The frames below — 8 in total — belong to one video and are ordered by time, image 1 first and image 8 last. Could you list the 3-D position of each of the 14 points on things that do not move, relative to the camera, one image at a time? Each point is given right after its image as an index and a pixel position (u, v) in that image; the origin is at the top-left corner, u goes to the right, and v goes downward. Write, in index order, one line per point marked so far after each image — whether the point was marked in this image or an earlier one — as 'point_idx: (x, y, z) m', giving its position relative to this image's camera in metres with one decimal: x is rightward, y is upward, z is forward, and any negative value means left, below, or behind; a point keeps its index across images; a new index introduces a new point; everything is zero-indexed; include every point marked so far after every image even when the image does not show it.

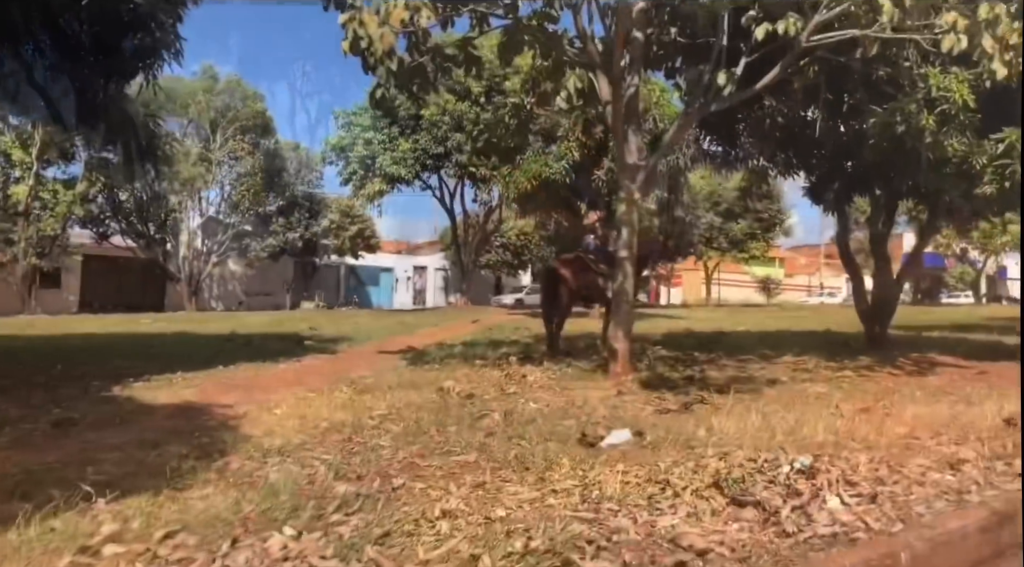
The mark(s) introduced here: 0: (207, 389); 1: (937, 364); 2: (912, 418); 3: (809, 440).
0: (-2.3, -0.8, +6.3) m
1: (+5.2, -1.0, +10.2) m
2: (+2.7, -0.9, +5.6) m
3: (+1.7, -0.9, +4.8) m
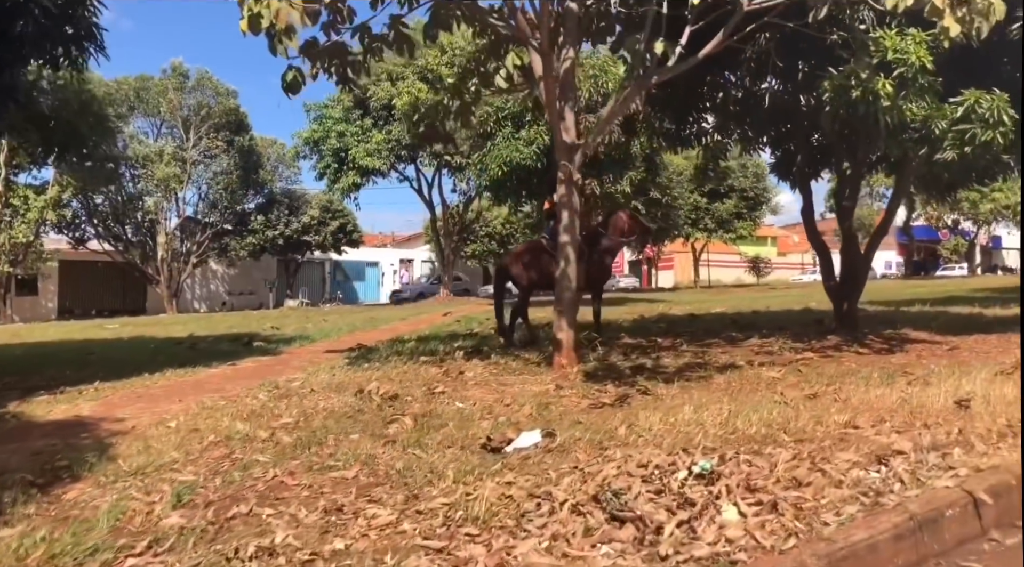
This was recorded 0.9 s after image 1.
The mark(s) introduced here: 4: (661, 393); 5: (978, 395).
0: (-2.9, -0.8, +5.9) m
1: (+4.7, -0.7, +9.8) m
2: (+2.2, -0.8, +5.2) m
3: (+1.2, -0.8, +4.4) m
4: (+1.1, -0.8, +6.0) m
5: (+3.0, -0.7, +5.3) m
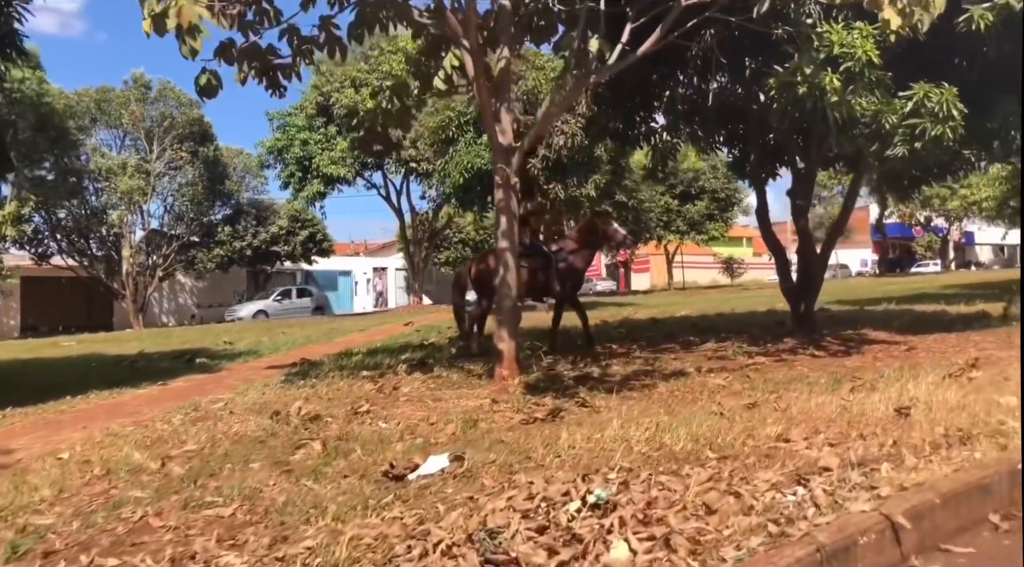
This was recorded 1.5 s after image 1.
0: (-3.4, -1.0, +5.5) m
1: (+4.1, -0.7, +9.6) m
2: (+1.7, -0.8, +5.0) m
3: (+0.7, -0.8, +4.1) m
4: (+0.6, -0.9, +5.7) m
5: (+2.5, -0.7, +5.0) m
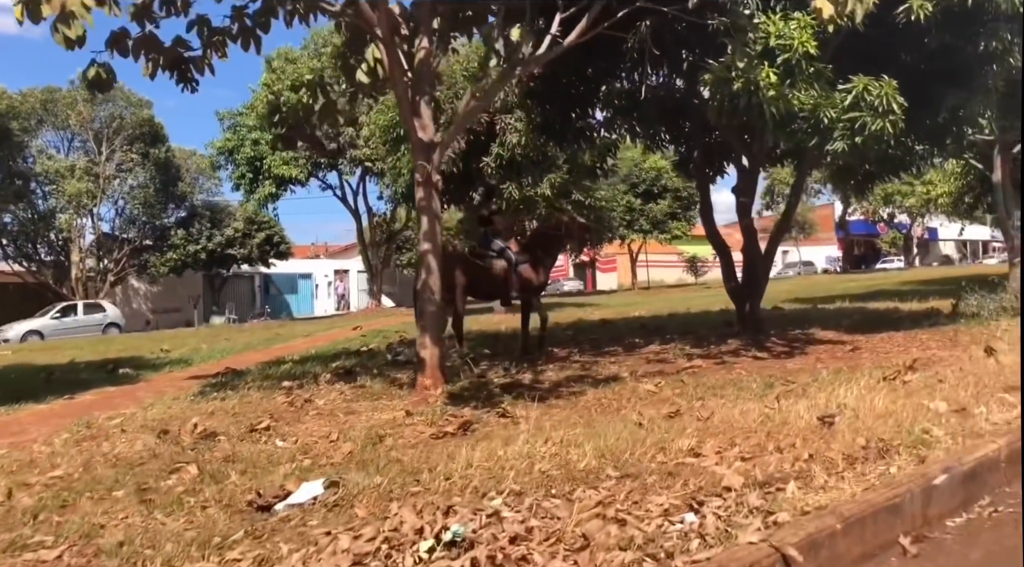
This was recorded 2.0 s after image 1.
0: (-3.9, -1.1, +5.1) m
1: (+3.4, -0.7, +9.4) m
2: (+1.2, -0.8, +4.7) m
3: (+0.2, -0.9, +3.8) m
4: (0.0, -0.9, +5.4) m
5: (+1.9, -0.7, +4.8) m
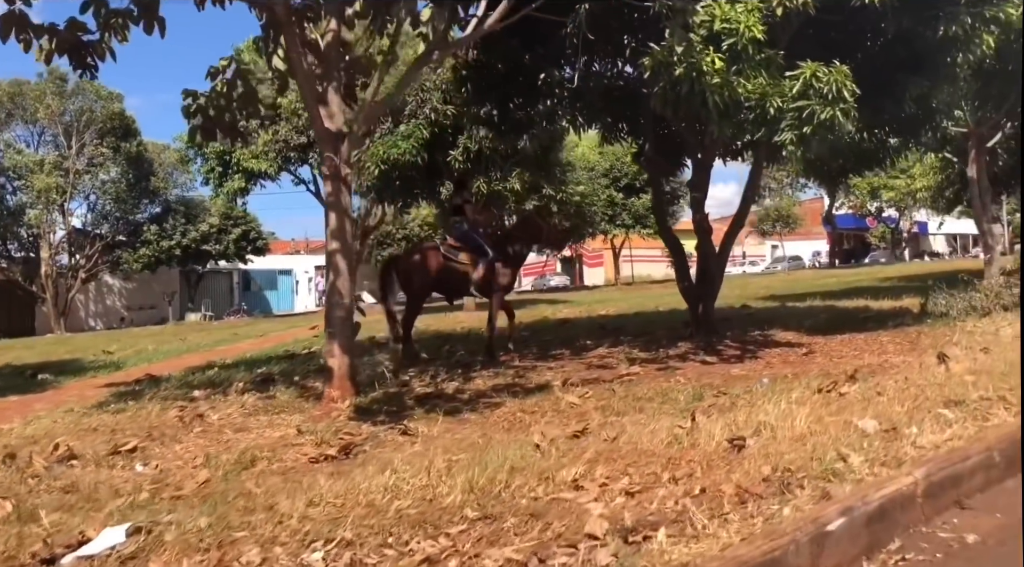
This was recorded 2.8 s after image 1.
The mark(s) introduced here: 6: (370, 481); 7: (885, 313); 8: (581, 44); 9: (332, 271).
0: (-4.5, -1.1, +4.6) m
1: (+2.7, -0.7, +8.9) m
2: (+0.5, -0.8, +4.2) m
3: (-0.4, -0.9, +3.3) m
4: (-0.6, -0.9, +4.9) m
5: (+1.3, -0.8, +4.3) m
6: (-0.6, -0.9, +3.7) m
7: (+5.3, -0.4, +11.7) m
8: (+0.7, +2.3, +7.9) m
9: (-1.3, +0.1, +6.0) m
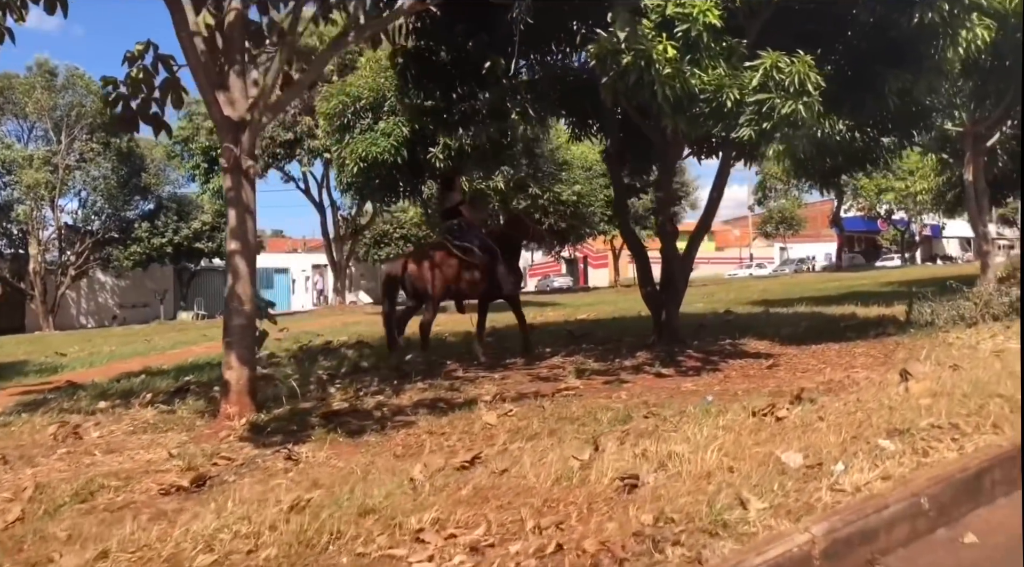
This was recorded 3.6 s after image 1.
0: (-5.1, -1.1, +4.1) m
1: (+2.2, -0.7, +8.3) m
2: (0.0, -0.9, +3.6) m
3: (-1.0, -0.9, +2.7) m
4: (-1.2, -1.0, +4.4) m
5: (+0.7, -0.8, +3.8) m
6: (-1.2, -0.9, +3.2) m
7: (+4.8, -0.5, +11.1) m
8: (+0.1, +2.3, +7.3) m
9: (-1.9, +0.1, +5.5) m
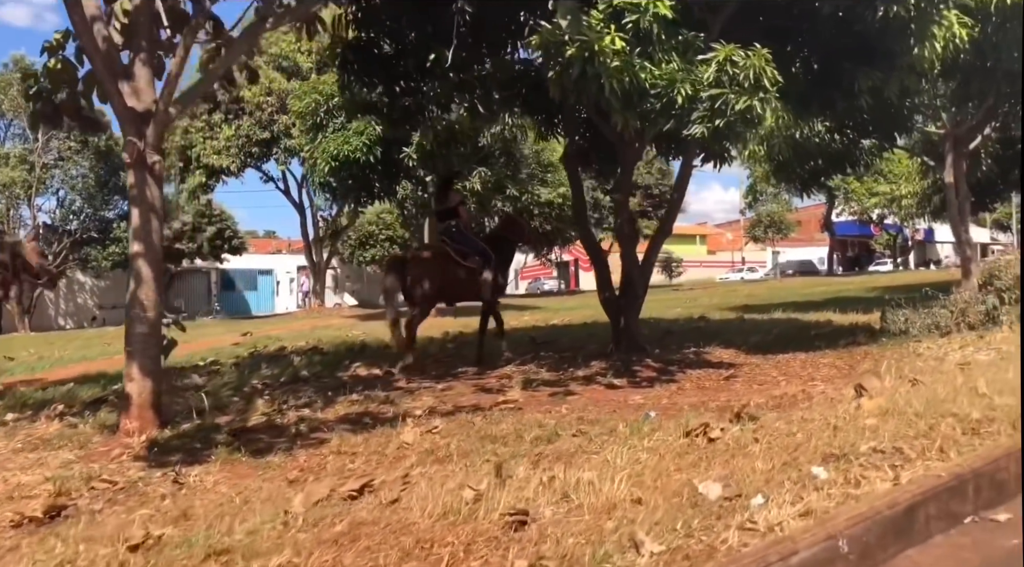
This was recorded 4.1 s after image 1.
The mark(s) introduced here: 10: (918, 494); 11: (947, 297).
0: (-5.6, -1.1, +3.7) m
1: (+1.7, -0.8, +8.0) m
2: (-0.5, -0.9, +3.3) m
3: (-1.5, -1.0, +2.4) m
4: (-1.6, -1.0, +4.0) m
5: (+0.3, -0.9, +3.4) m
6: (-1.7, -1.0, +2.8) m
7: (+4.3, -0.6, +10.8) m
8: (-0.3, +2.2, +7.0) m
9: (-2.3, 0.0, +5.1) m
10: (+1.6, -0.8, +3.2) m
11: (+5.7, -0.2, +10.8) m
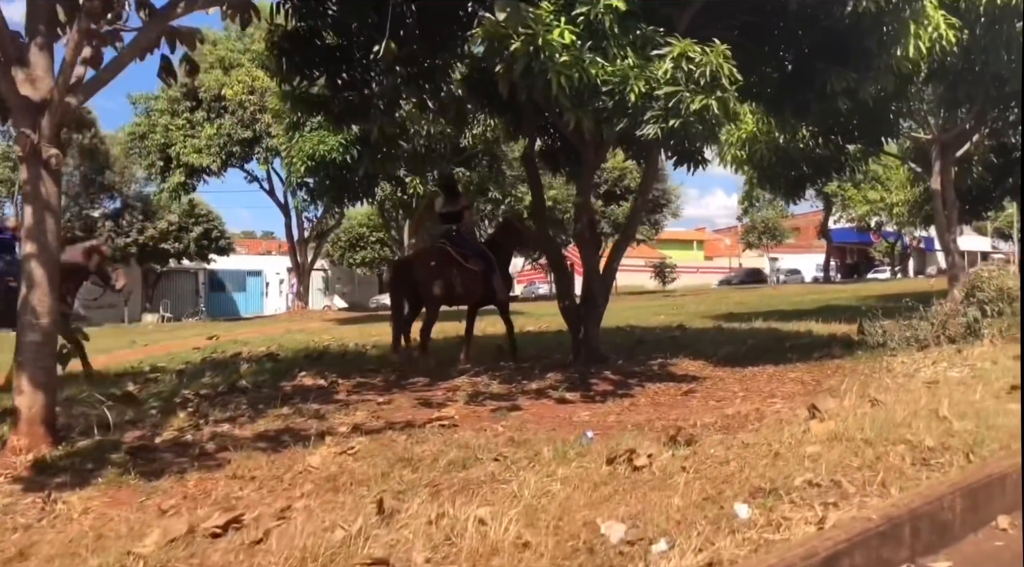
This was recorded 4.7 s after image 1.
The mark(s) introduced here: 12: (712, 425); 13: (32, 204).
0: (-6.0, -1.1, +3.3) m
1: (+1.3, -0.9, +7.6) m
2: (-1.0, -1.0, +2.9) m
3: (-1.9, -1.0, +2.0) m
4: (-2.1, -1.0, +3.6) m
5: (-0.2, -0.9, +3.0) m
6: (-2.1, -1.0, +2.4) m
7: (+3.9, -0.7, +10.4) m
8: (-0.7, +2.1, +6.6) m
9: (-2.8, 0.0, +4.7) m
10: (+1.1, -0.9, +2.8) m
11: (+5.3, -0.3, +10.4) m
12: (+1.3, -0.9, +5.2) m
13: (-2.7, +0.4, +4.7) m
